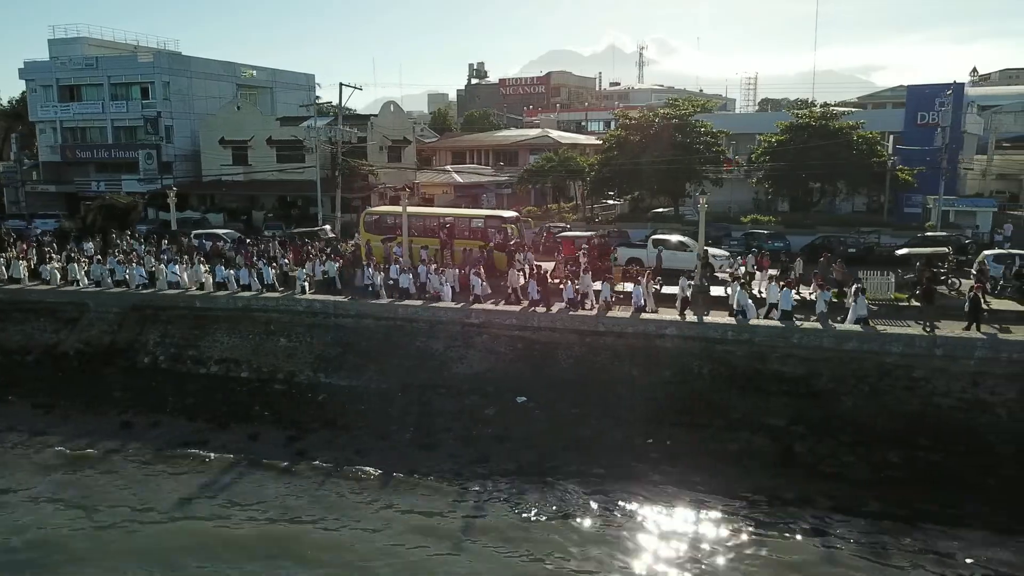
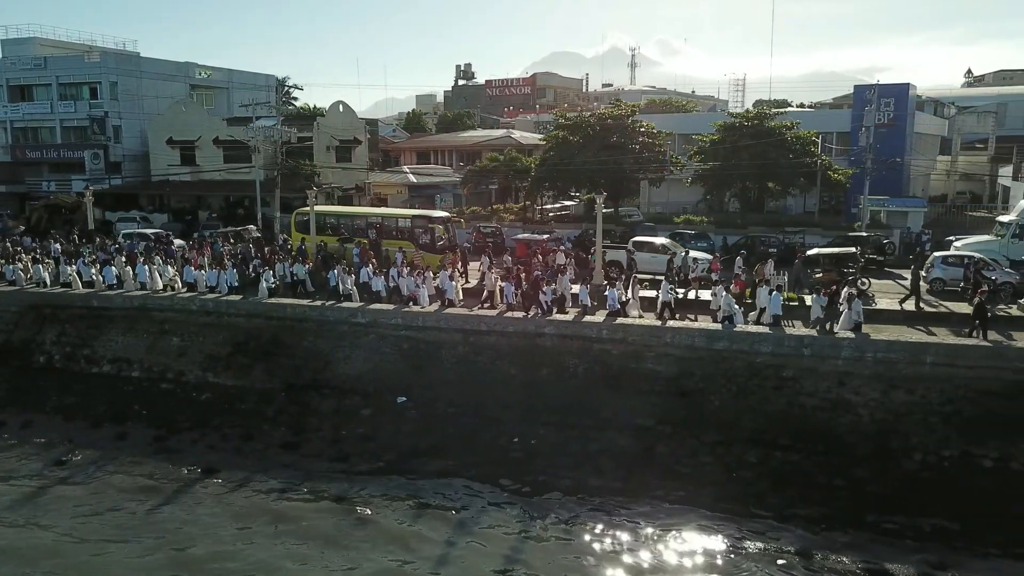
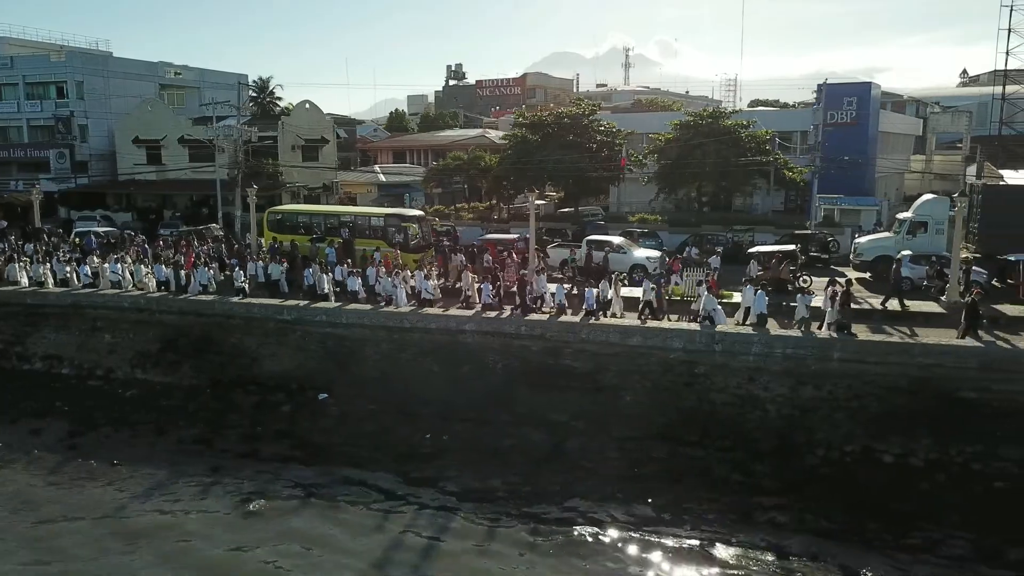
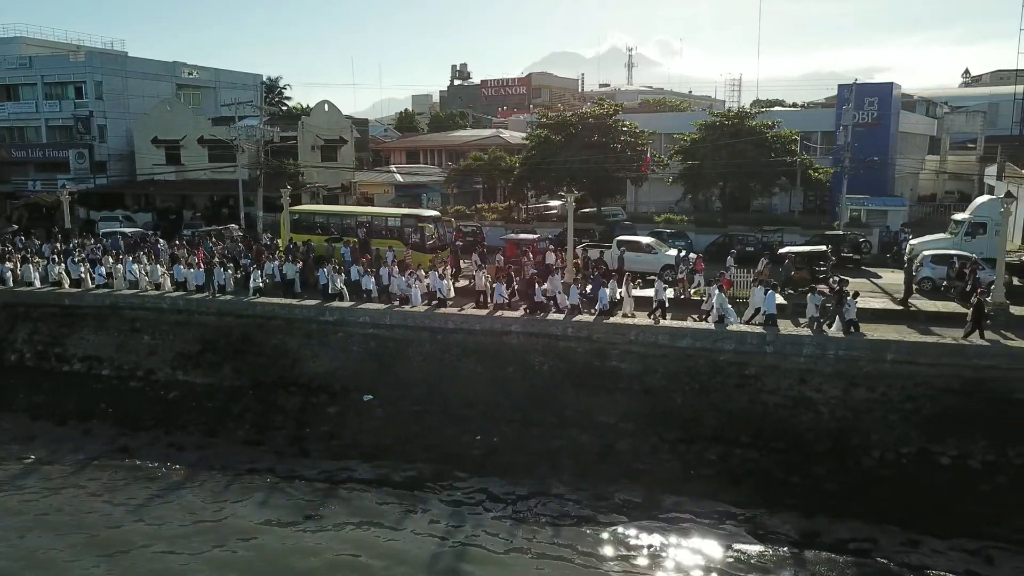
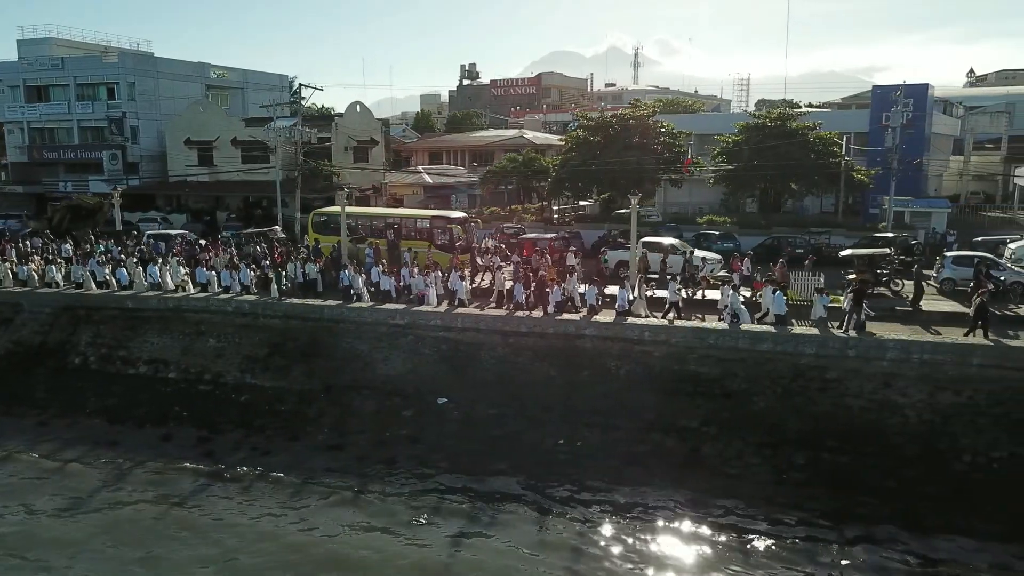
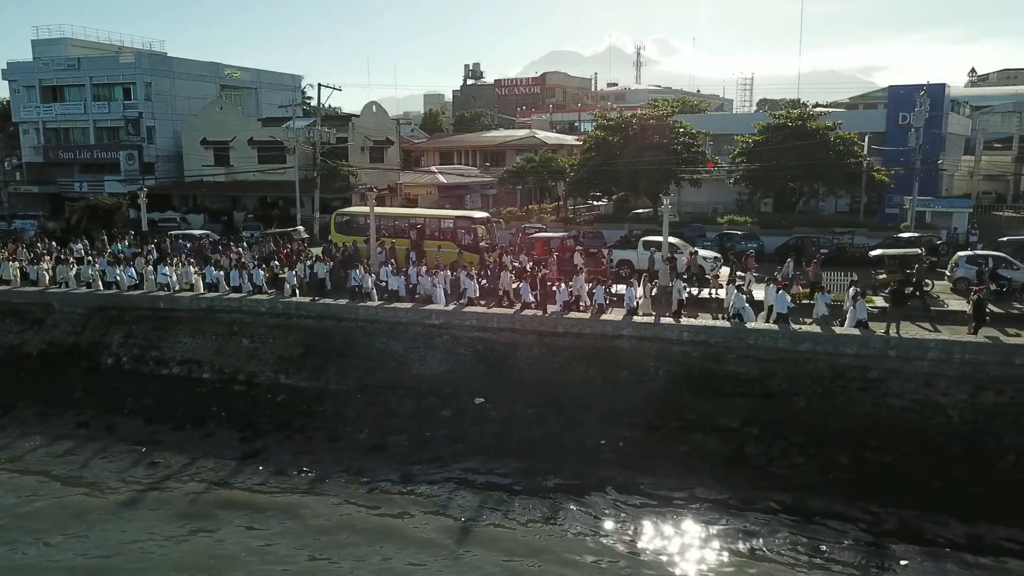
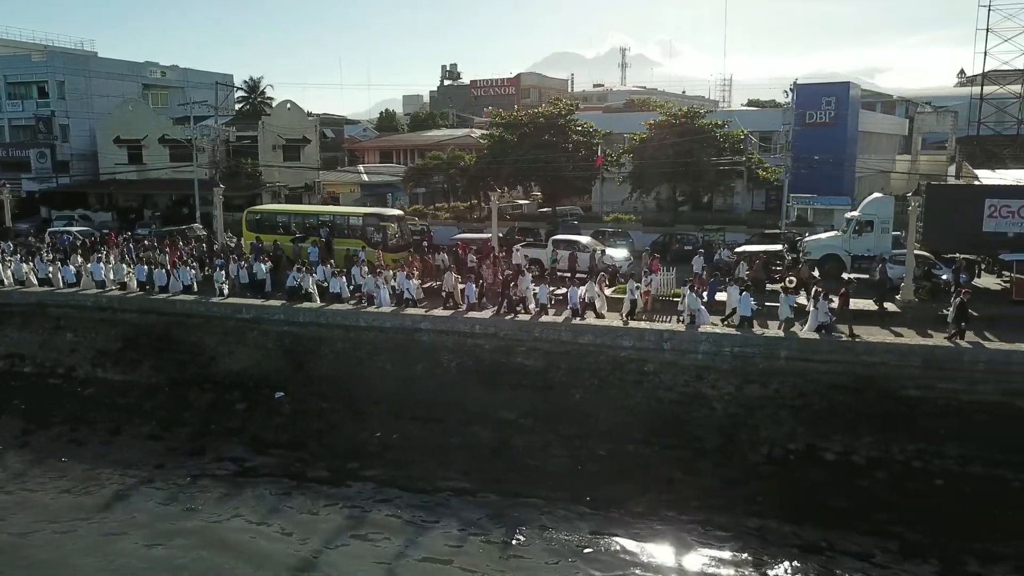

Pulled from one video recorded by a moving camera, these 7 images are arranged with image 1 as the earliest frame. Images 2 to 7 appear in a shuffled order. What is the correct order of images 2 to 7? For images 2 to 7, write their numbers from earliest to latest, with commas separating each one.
6, 5, 2, 4, 3, 7
